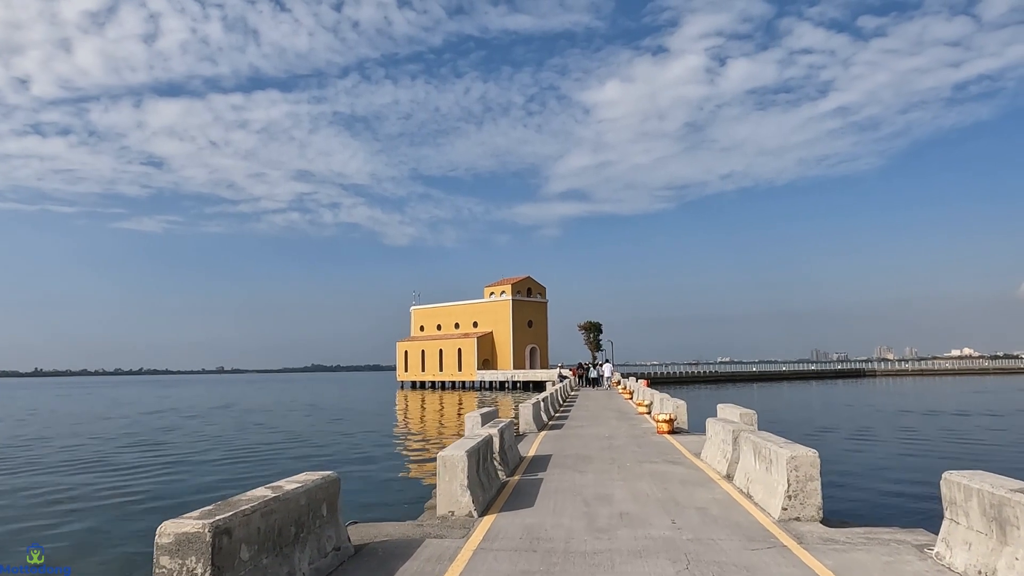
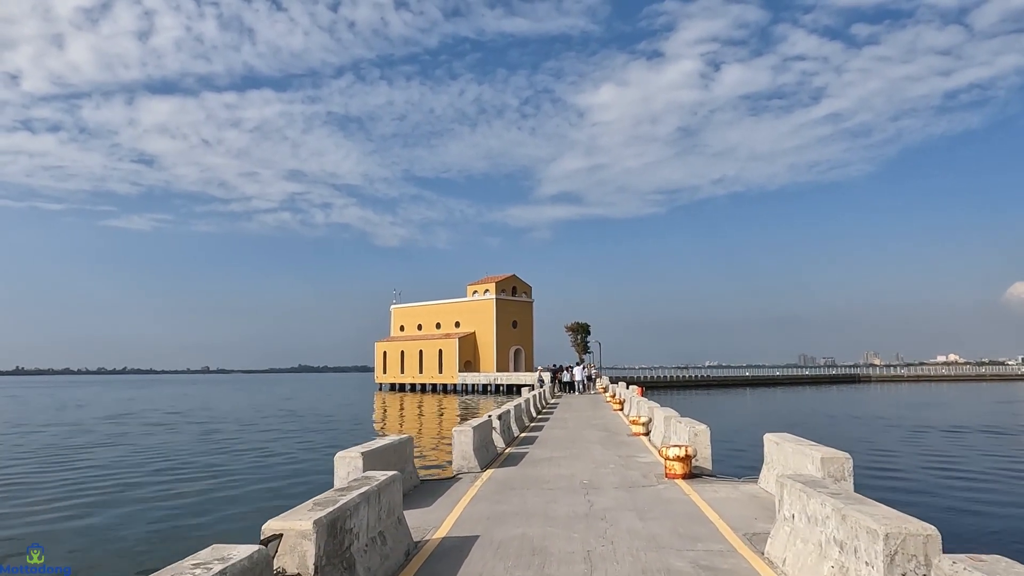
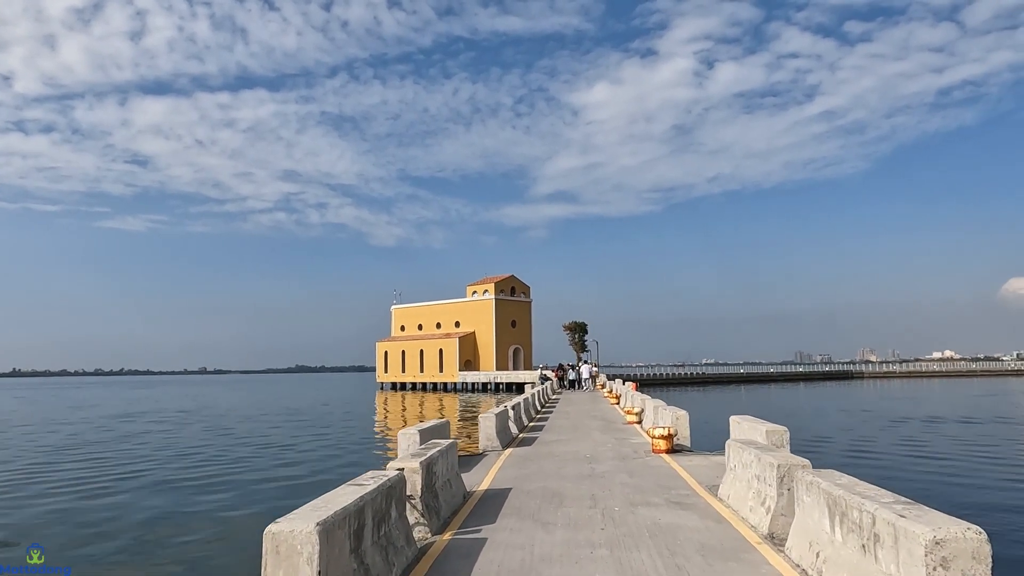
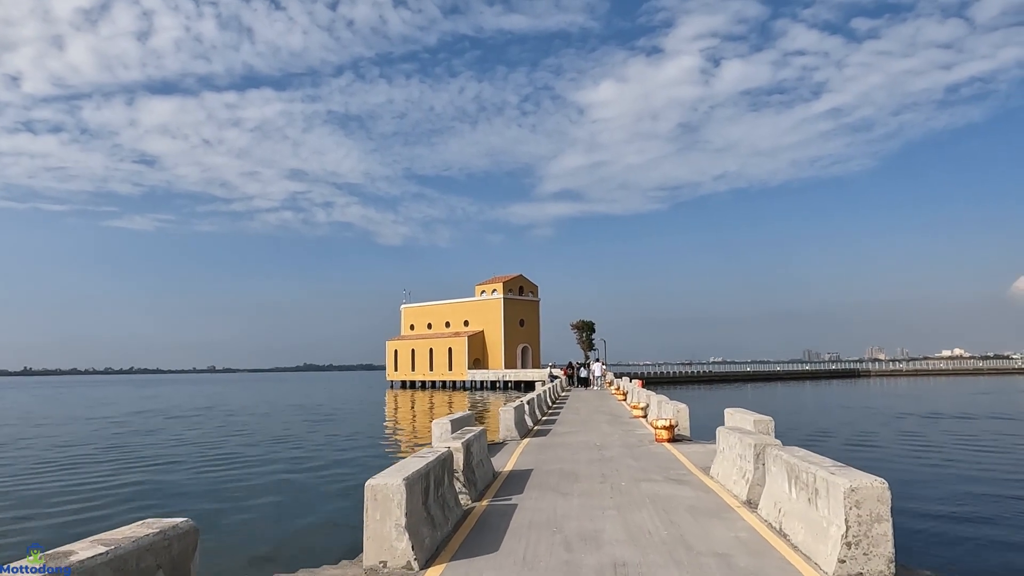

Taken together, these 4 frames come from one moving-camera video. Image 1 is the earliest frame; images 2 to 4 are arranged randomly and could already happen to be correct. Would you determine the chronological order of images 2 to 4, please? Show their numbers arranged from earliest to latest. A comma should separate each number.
4, 3, 2
